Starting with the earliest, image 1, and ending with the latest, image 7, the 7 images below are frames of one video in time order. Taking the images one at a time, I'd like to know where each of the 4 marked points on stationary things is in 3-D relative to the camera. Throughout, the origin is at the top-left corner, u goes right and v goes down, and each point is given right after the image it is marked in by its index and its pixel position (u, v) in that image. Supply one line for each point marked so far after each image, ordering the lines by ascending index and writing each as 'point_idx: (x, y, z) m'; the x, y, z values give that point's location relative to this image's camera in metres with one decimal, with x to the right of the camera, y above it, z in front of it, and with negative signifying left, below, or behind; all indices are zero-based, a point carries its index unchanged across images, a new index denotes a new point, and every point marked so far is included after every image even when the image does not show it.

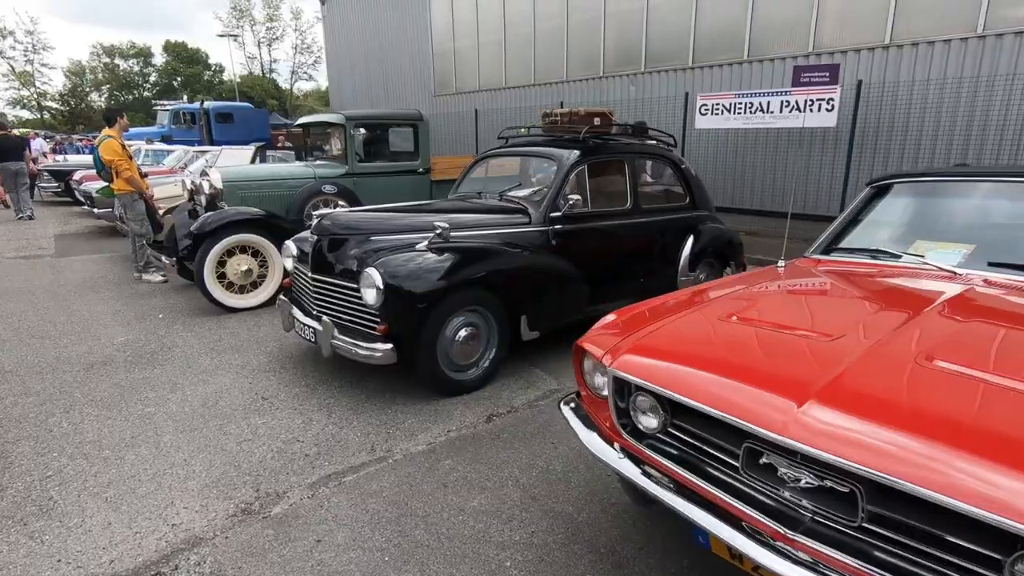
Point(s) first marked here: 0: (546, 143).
0: (+0.3, +1.2, +4.8) m
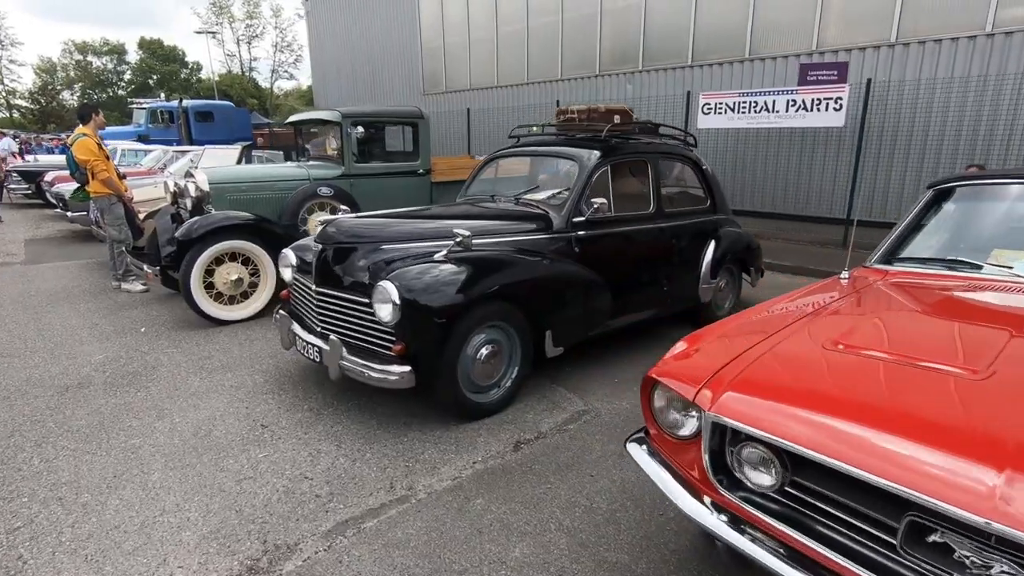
0: (+0.4, +1.2, +4.5) m
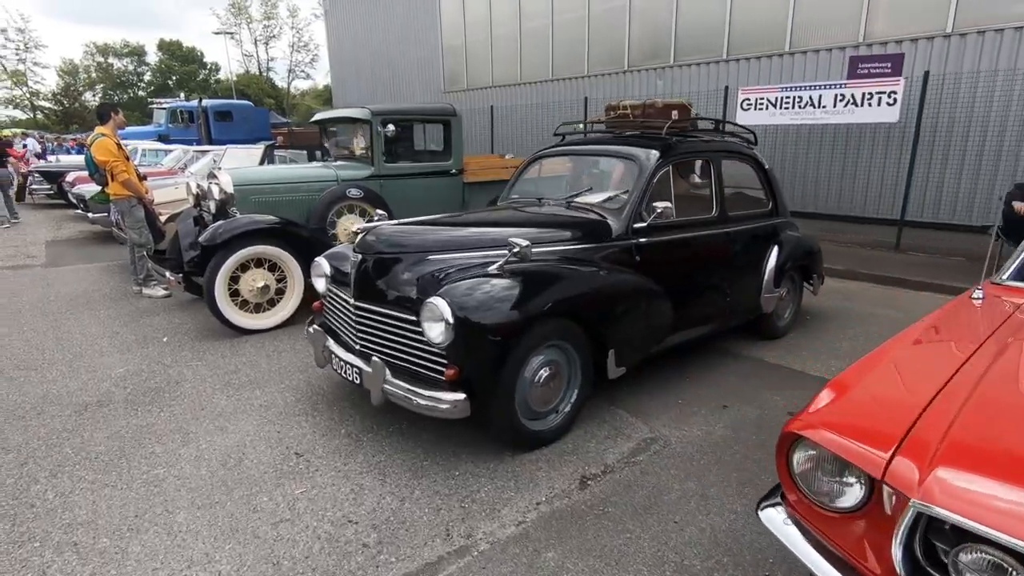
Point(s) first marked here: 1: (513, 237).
0: (+0.8, +1.1, +4.1) m
1: (0.0, +0.3, +3.3) m
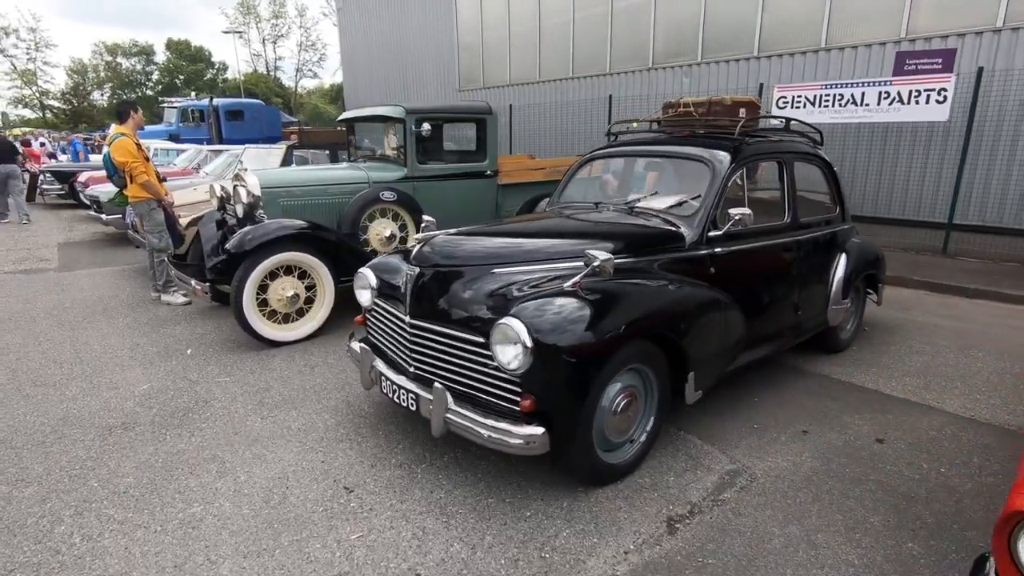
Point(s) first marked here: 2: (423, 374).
0: (+1.1, +1.0, +3.8) m
1: (+0.4, +0.2, +3.0) m
2: (-0.4, -0.4, +2.8) m
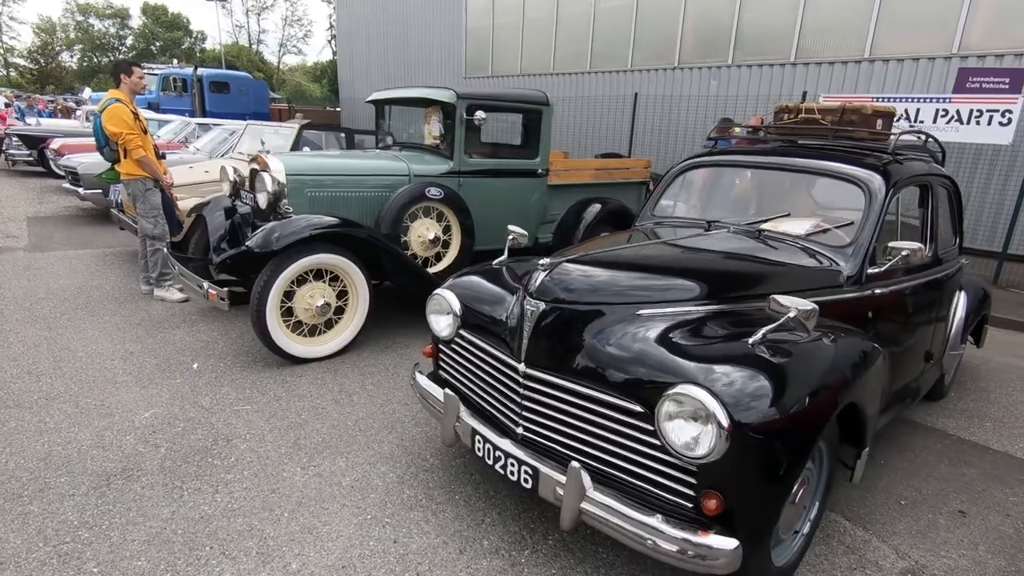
0: (+1.7, +0.8, +3.2) m
1: (+0.9, 0.0, +2.4) m
2: (+0.1, -0.6, +2.2) m
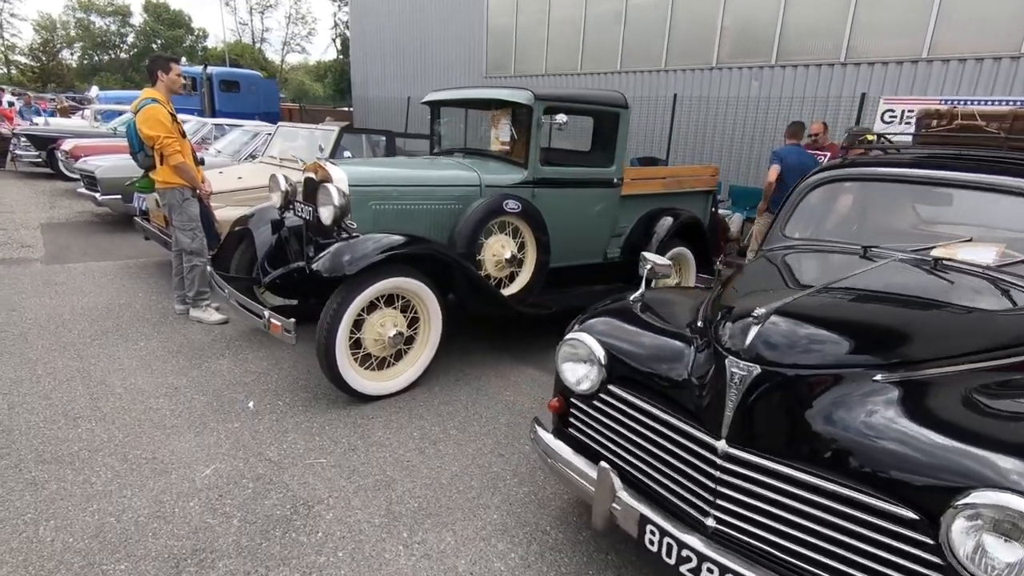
0: (+2.3, +0.6, +2.8) m
1: (+1.5, -0.2, +1.9) m
2: (+0.7, -0.8, +1.7) m
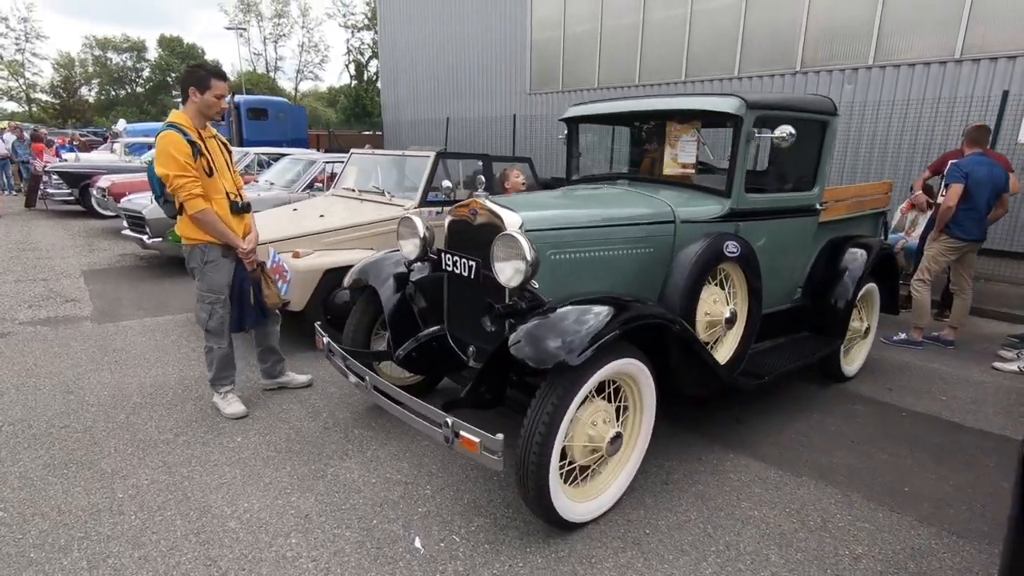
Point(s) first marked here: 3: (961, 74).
0: (+3.4, +0.3, +1.7) m
1: (+2.7, -0.4, +0.9) m
2: (+1.8, -1.0, +0.7) m
3: (+6.6, +3.1, +8.2) m
